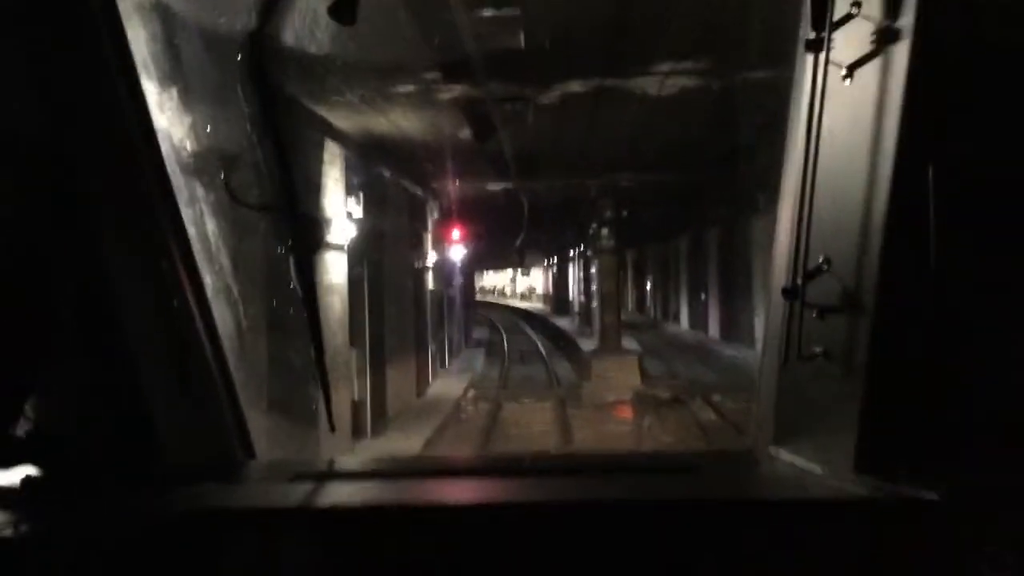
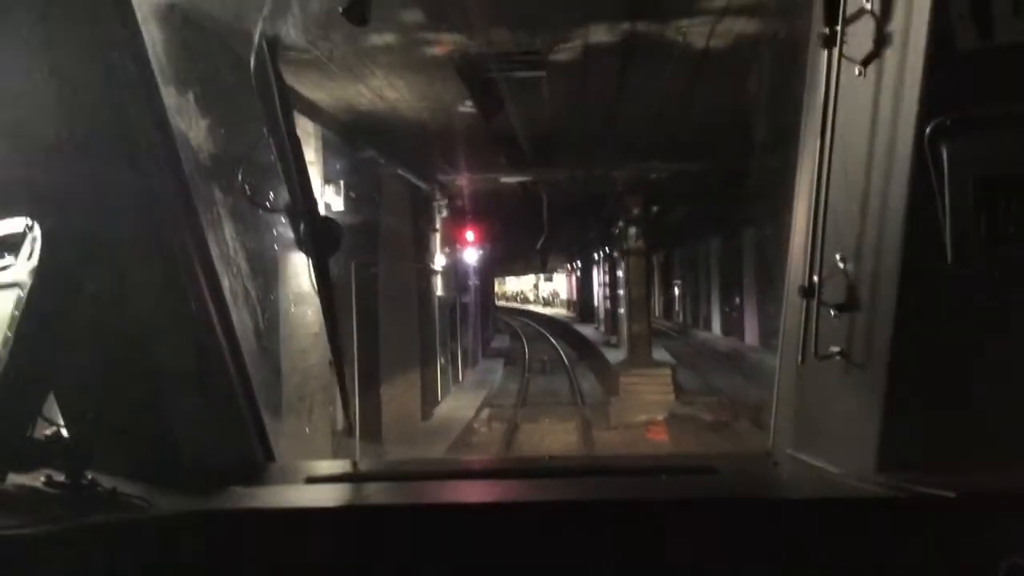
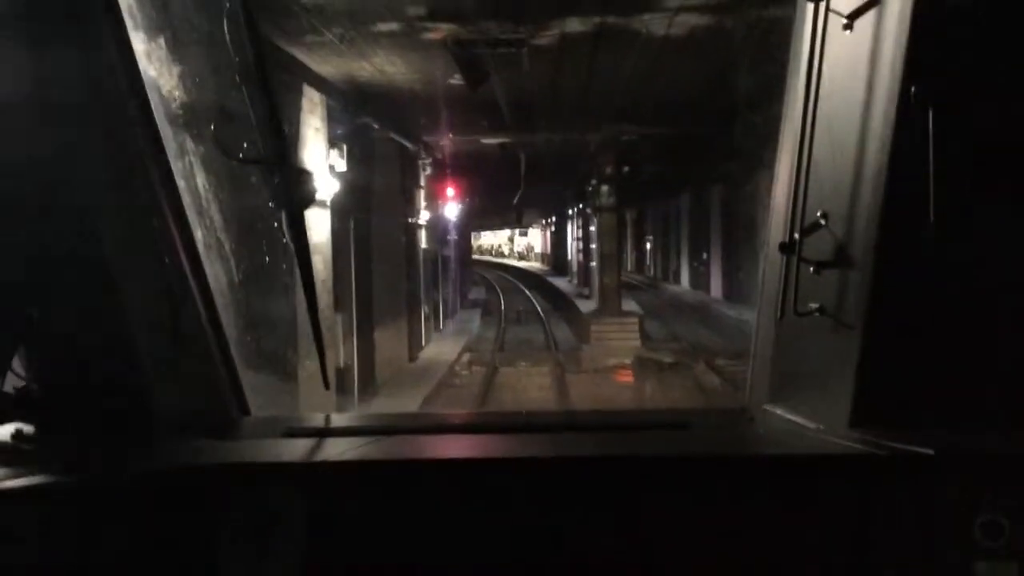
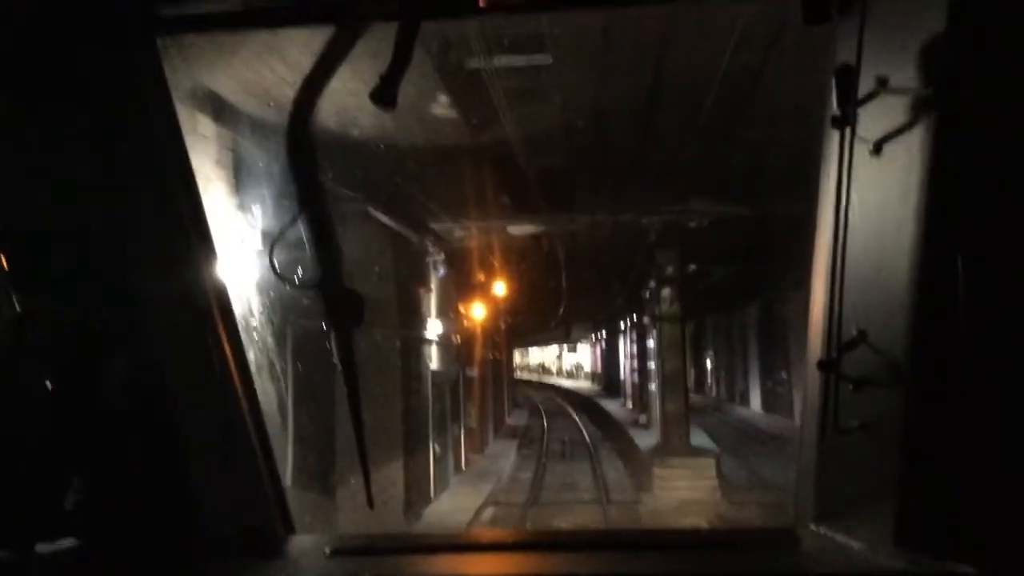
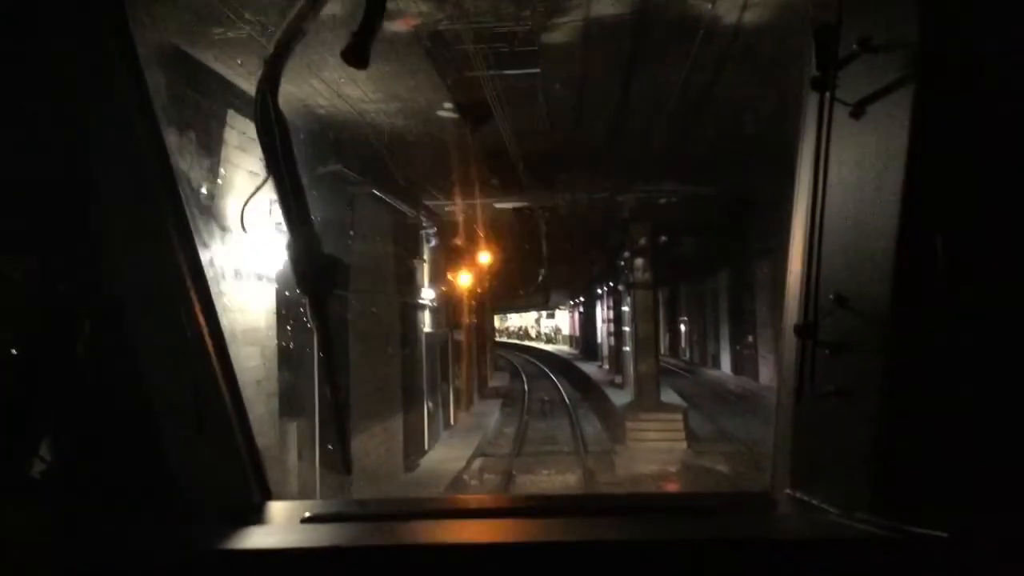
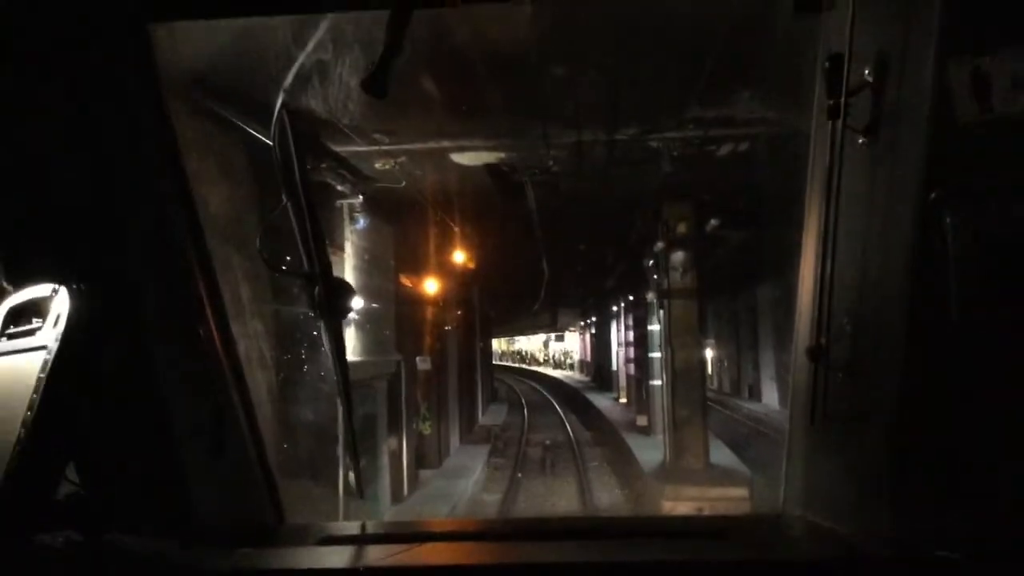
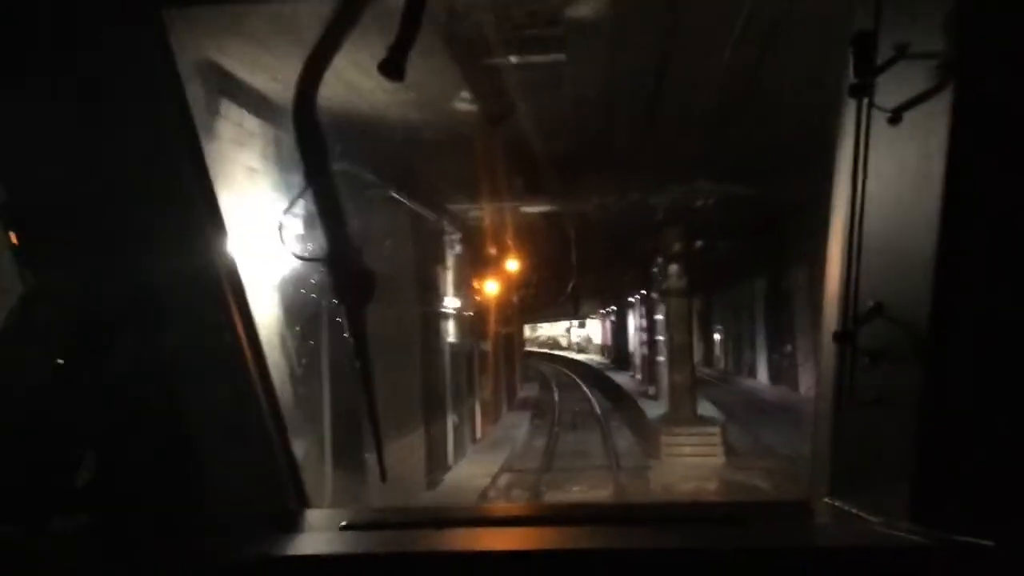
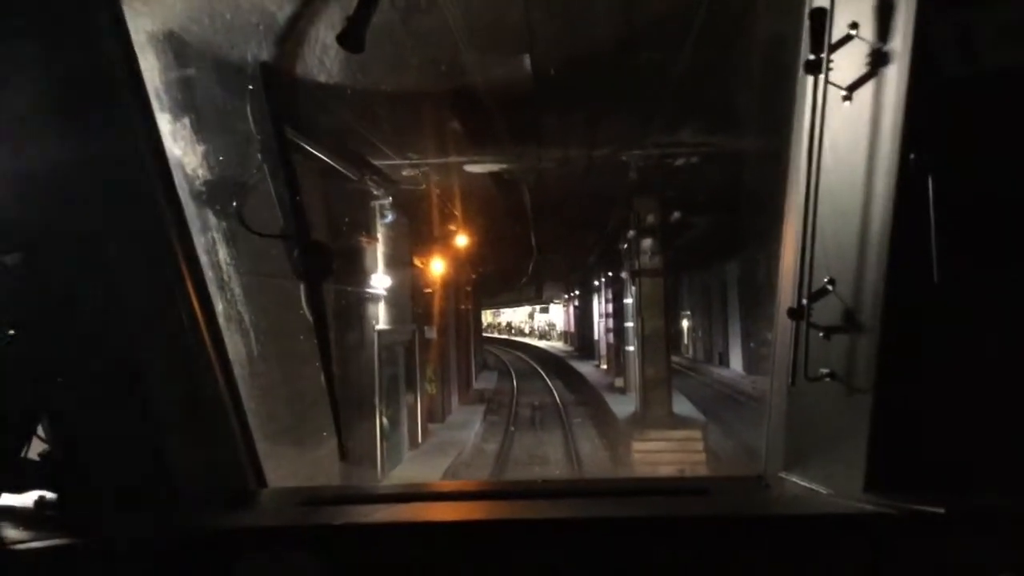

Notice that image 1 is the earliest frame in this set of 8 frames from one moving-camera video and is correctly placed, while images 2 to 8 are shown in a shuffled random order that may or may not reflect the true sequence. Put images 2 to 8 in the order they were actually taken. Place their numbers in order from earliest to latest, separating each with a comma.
3, 2, 5, 7, 4, 8, 6
